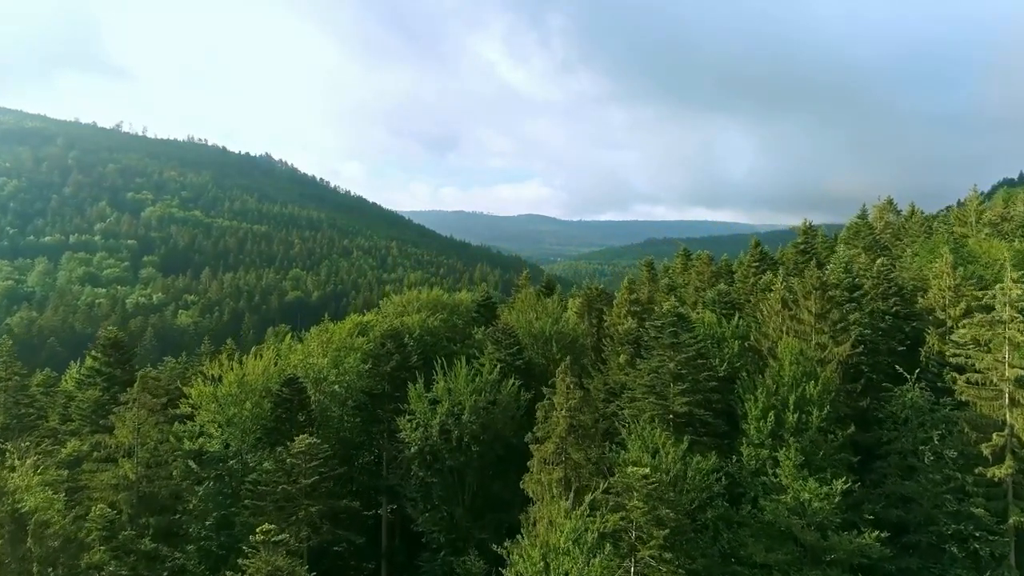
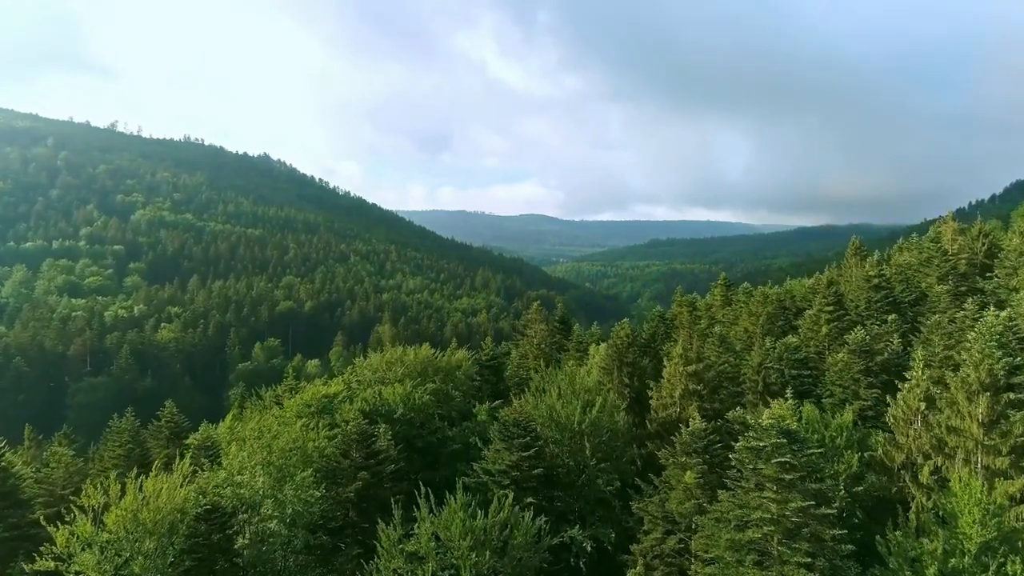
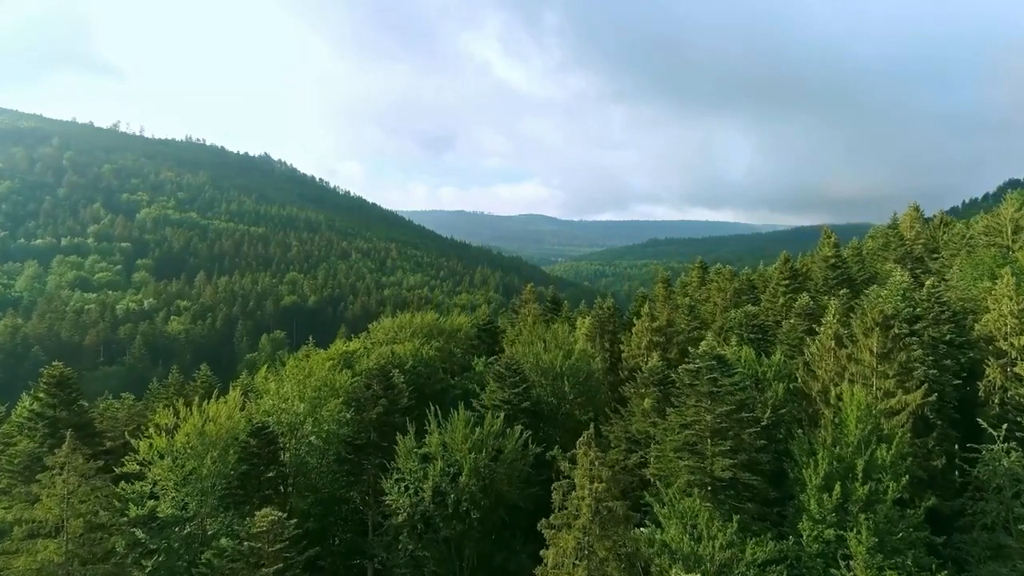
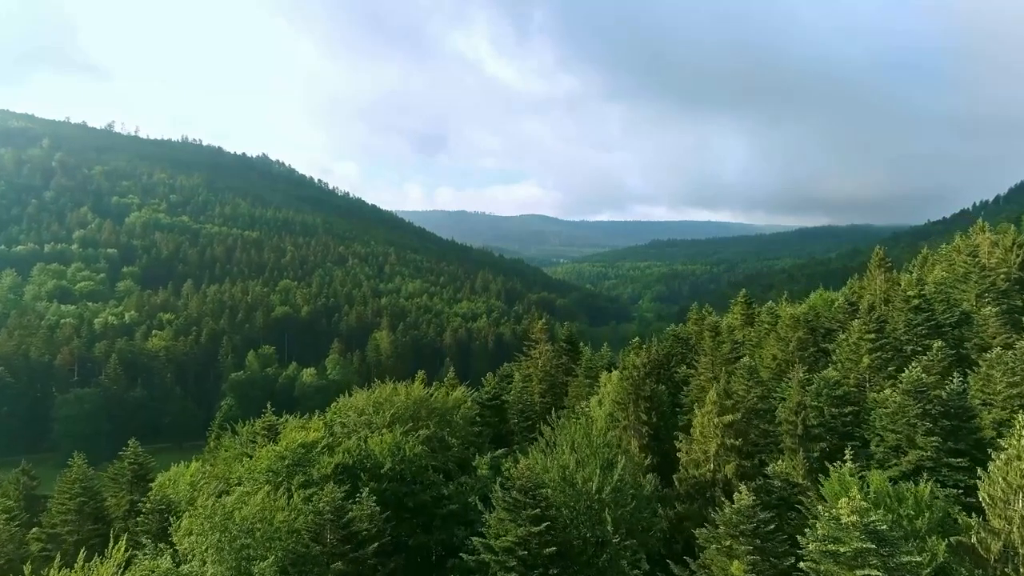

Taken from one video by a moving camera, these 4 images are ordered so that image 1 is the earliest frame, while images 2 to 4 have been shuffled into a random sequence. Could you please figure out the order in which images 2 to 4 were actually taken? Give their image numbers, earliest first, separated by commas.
3, 2, 4
